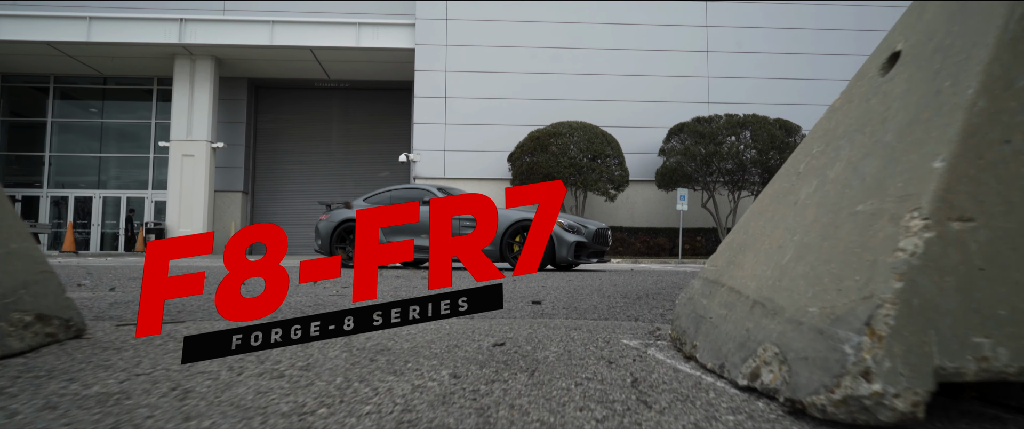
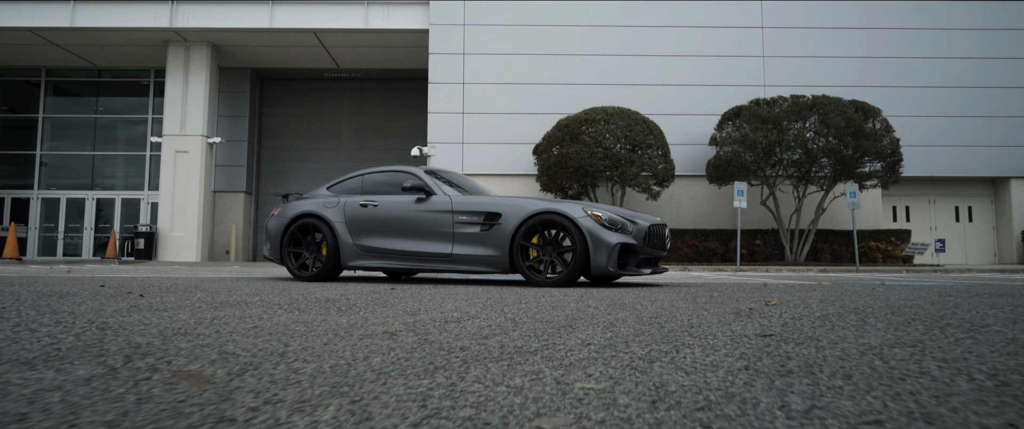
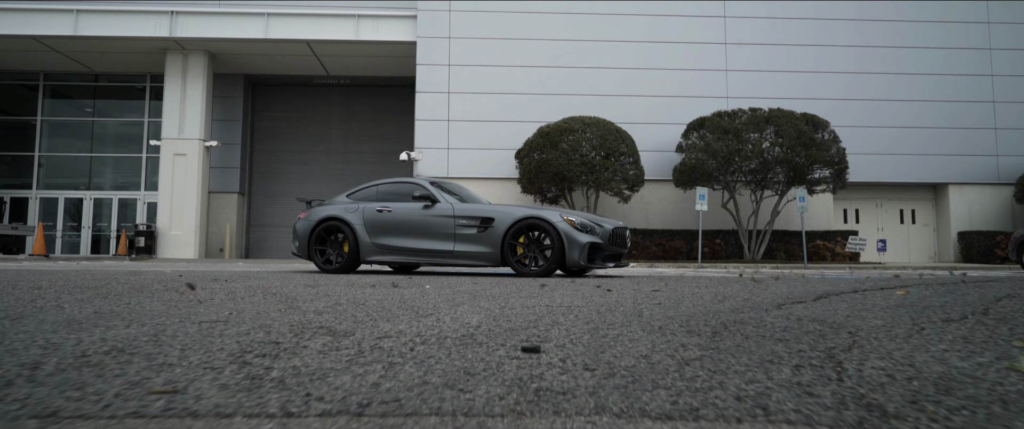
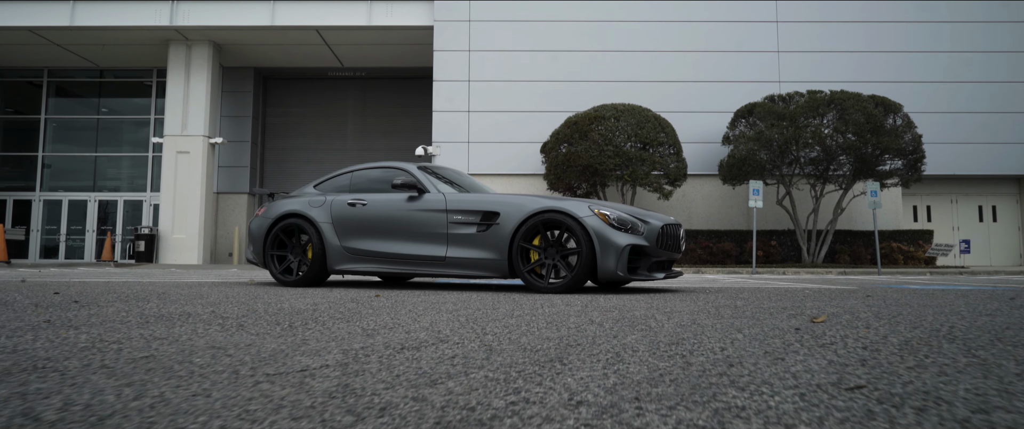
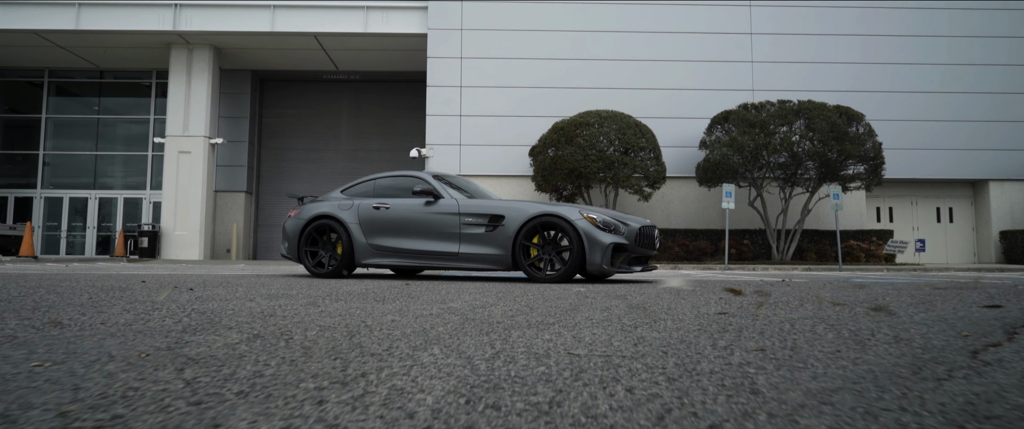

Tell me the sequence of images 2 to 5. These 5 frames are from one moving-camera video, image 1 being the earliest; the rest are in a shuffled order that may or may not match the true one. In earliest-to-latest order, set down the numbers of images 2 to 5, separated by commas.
3, 5, 2, 4
